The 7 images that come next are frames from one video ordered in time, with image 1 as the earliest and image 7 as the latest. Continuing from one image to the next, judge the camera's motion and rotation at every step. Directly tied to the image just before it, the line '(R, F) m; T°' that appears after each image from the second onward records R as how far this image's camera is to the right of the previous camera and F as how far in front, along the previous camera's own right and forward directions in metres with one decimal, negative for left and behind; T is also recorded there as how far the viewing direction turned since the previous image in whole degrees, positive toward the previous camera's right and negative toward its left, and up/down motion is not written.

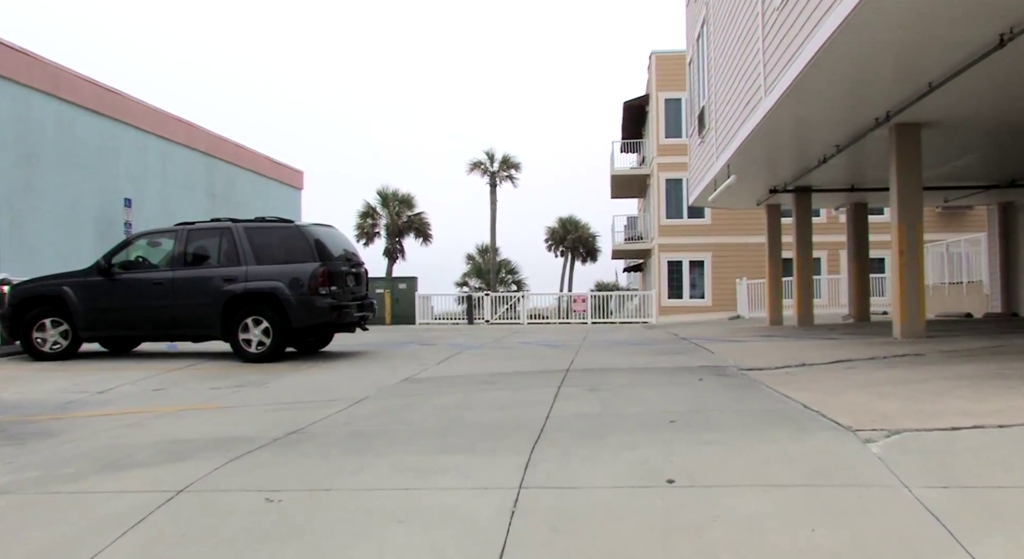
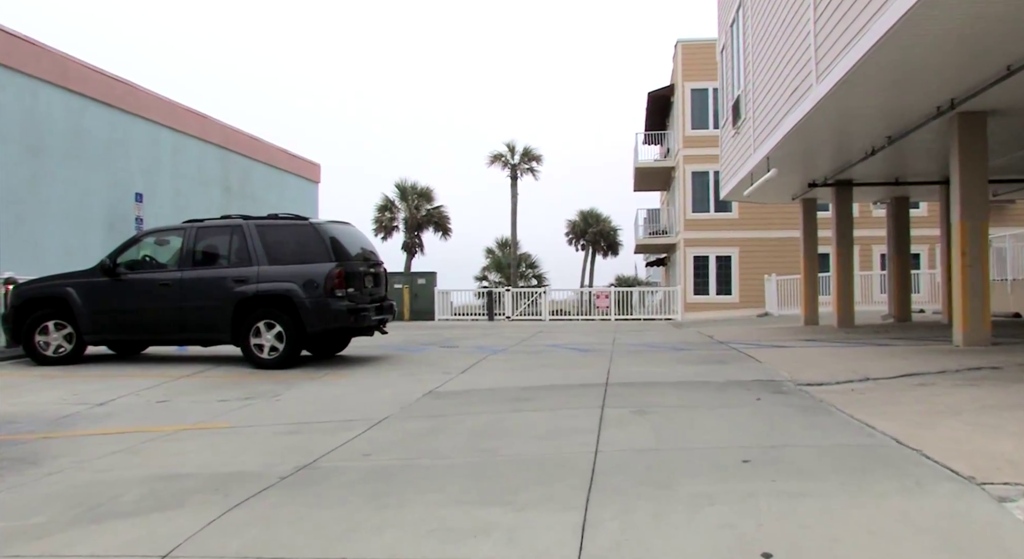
(-0.2, +0.8) m; -1°
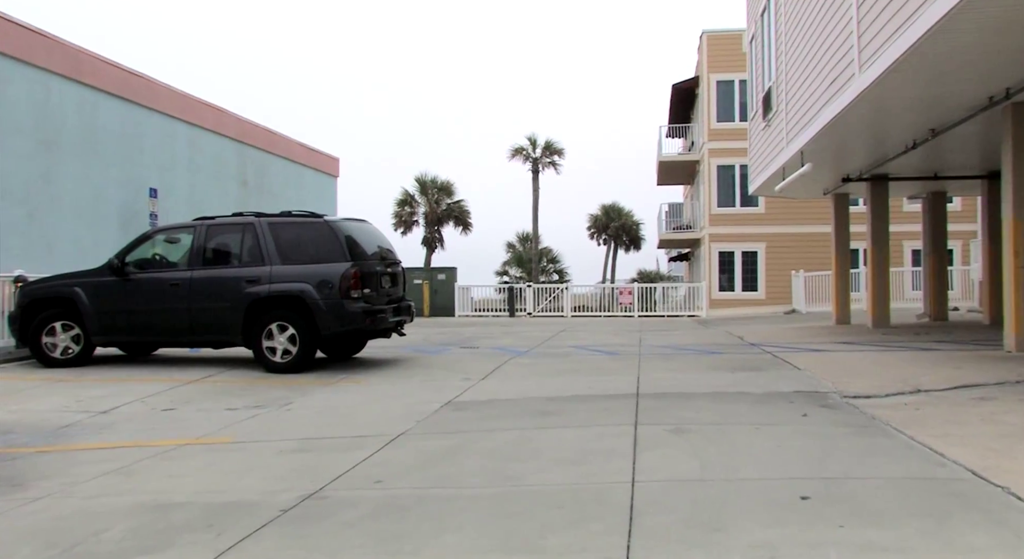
(0.0, +0.5) m; -1°
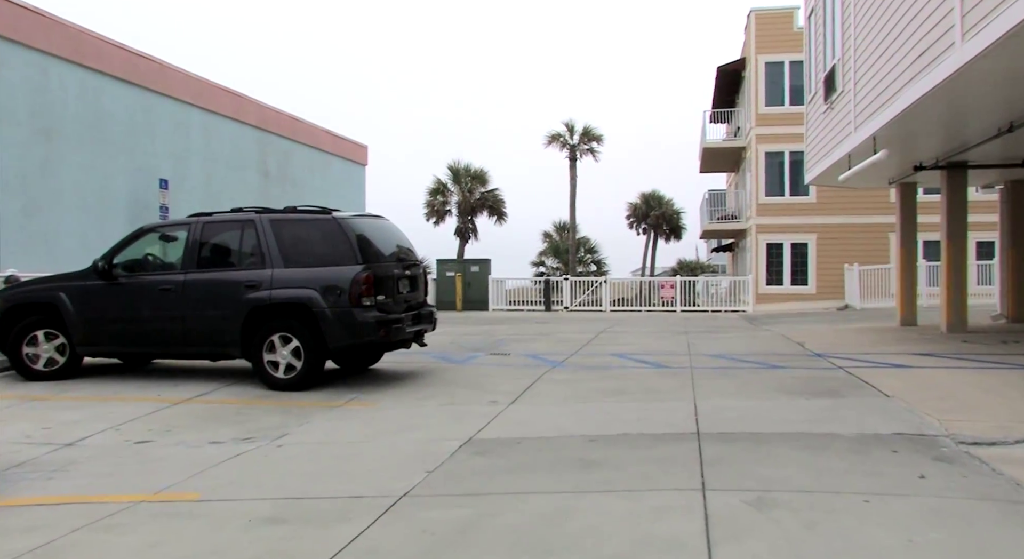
(0.0, +1.3) m; -3°
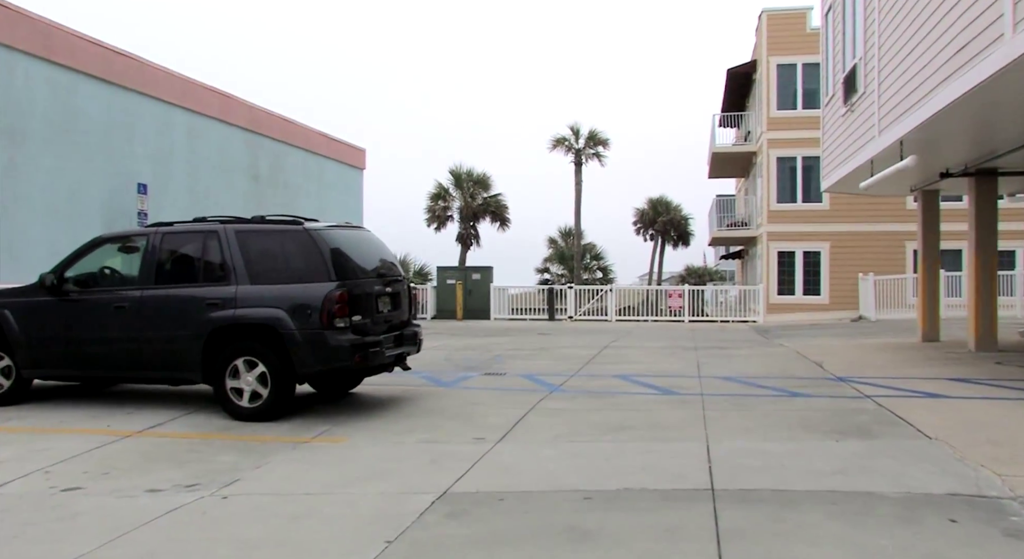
(+0.2, +0.9) m; 0°
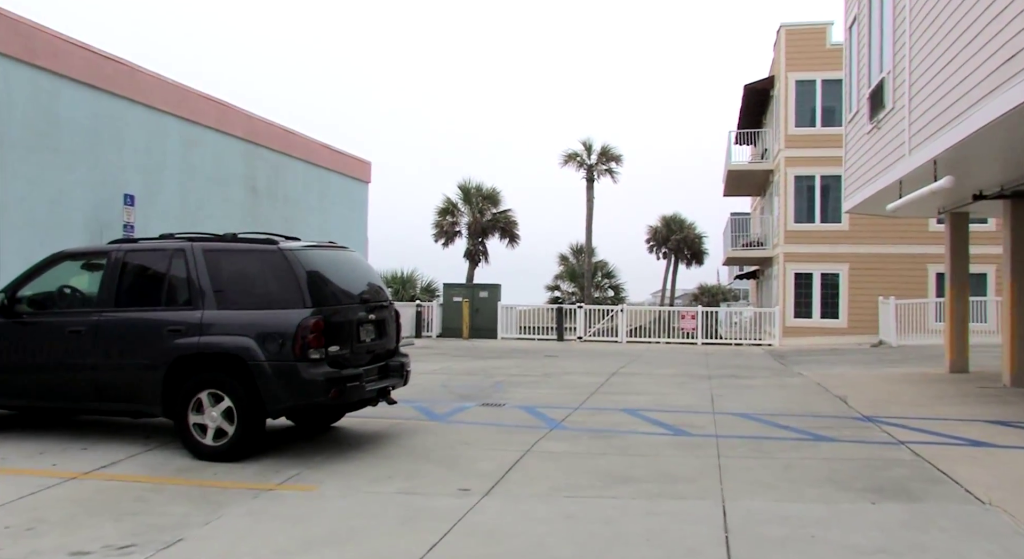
(+0.2, +0.8) m; -1°
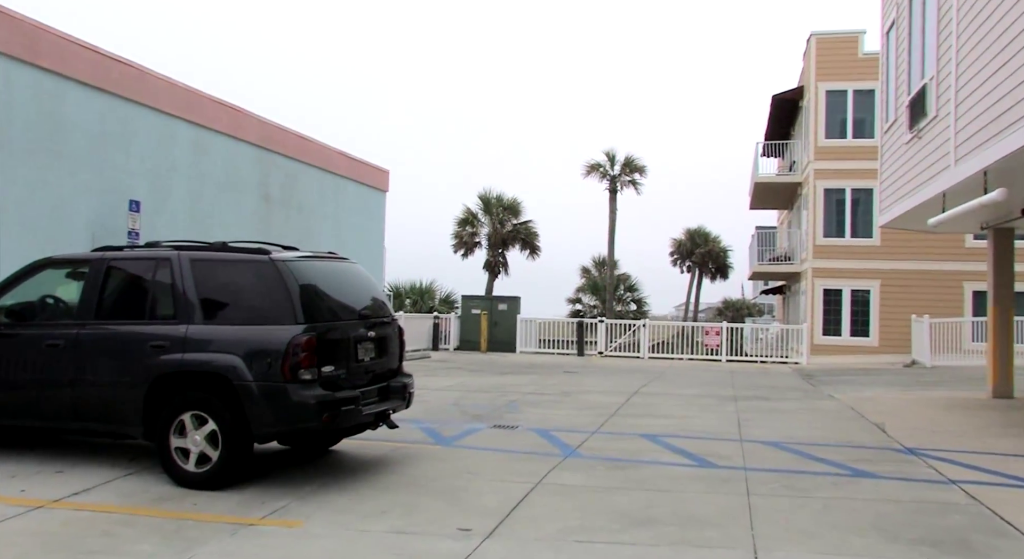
(+0.1, +0.6) m; -2°
